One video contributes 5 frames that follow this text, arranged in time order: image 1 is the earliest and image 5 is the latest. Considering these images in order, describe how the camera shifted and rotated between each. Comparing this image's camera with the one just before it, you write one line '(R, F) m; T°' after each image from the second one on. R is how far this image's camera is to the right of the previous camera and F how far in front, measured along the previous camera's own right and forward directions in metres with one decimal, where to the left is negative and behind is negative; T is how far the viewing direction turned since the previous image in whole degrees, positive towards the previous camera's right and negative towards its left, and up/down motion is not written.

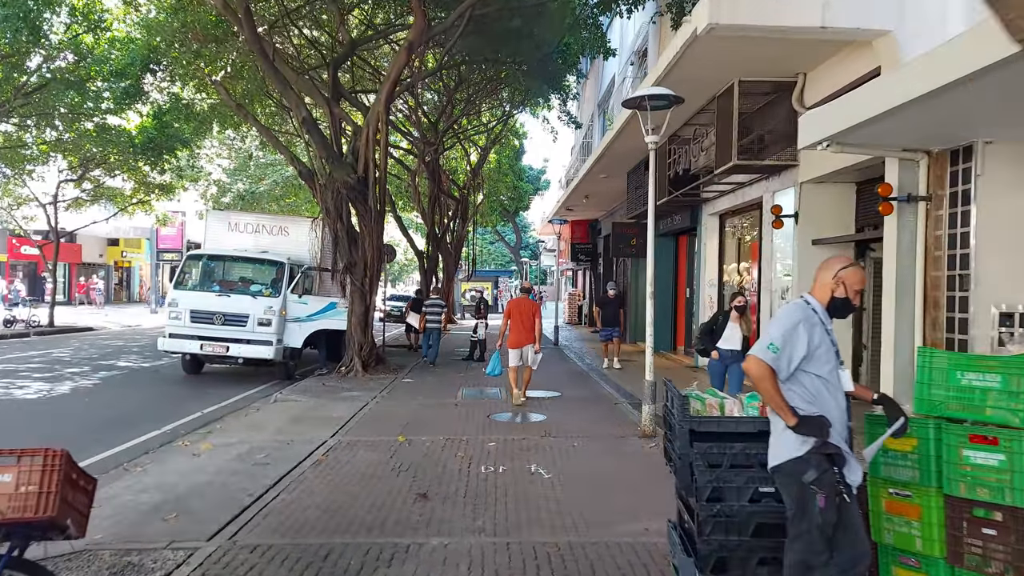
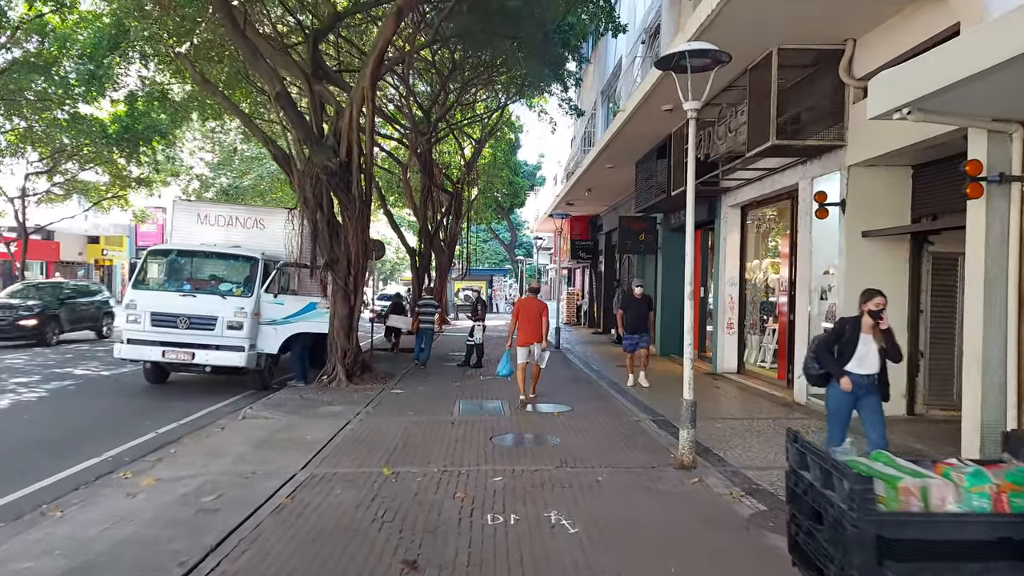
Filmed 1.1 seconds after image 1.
(-0.2, +1.3) m; +1°
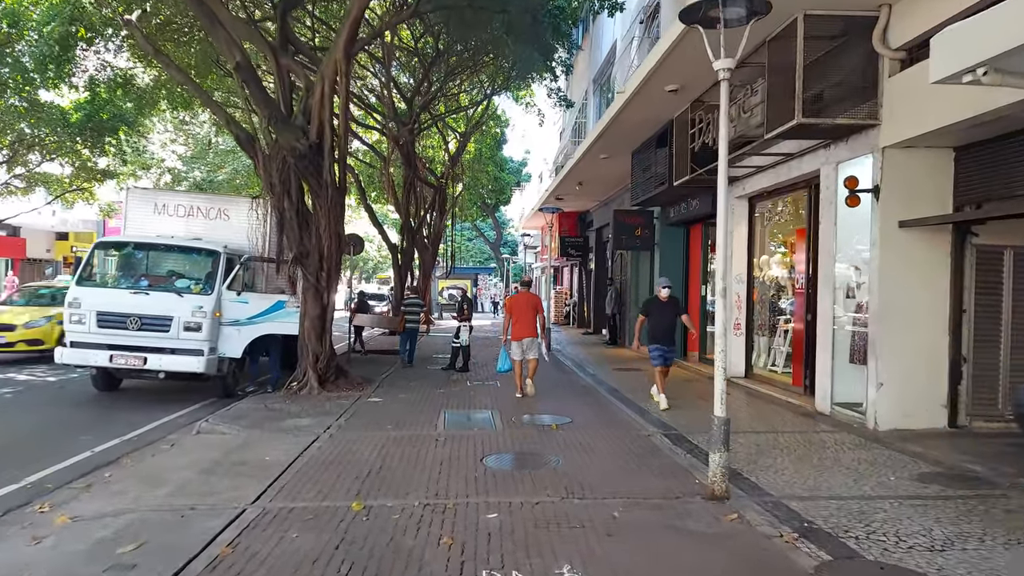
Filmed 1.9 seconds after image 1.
(-0.1, +1.1) m; +1°
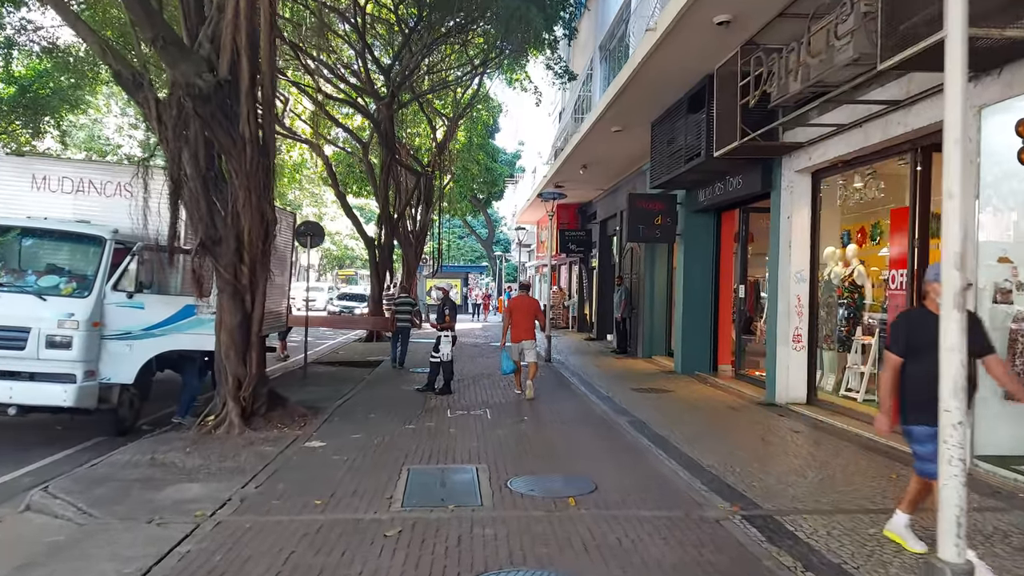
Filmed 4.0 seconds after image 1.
(0.0, +2.8) m; +1°
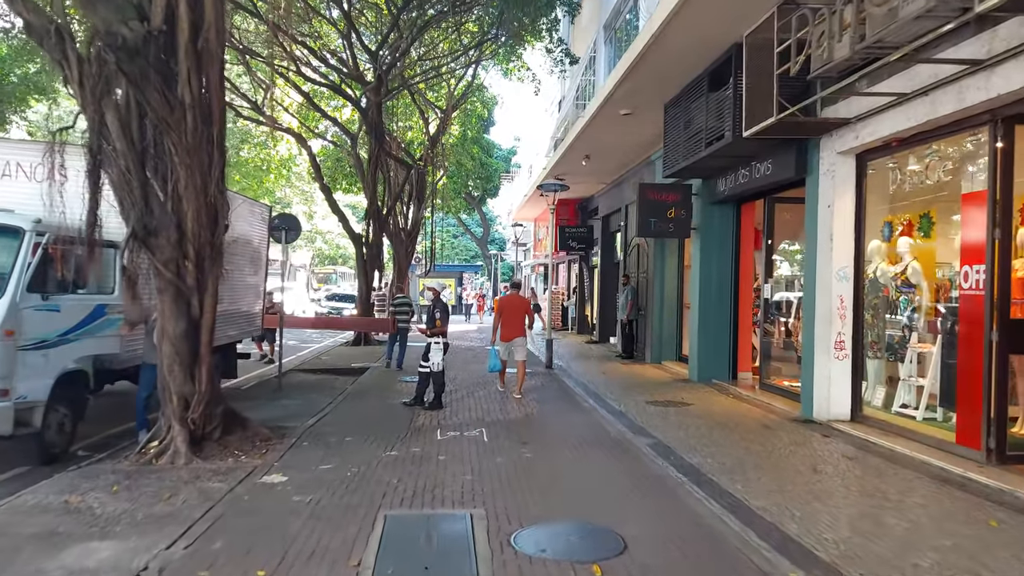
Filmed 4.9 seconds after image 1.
(-0.1, +1.2) m; 0°
